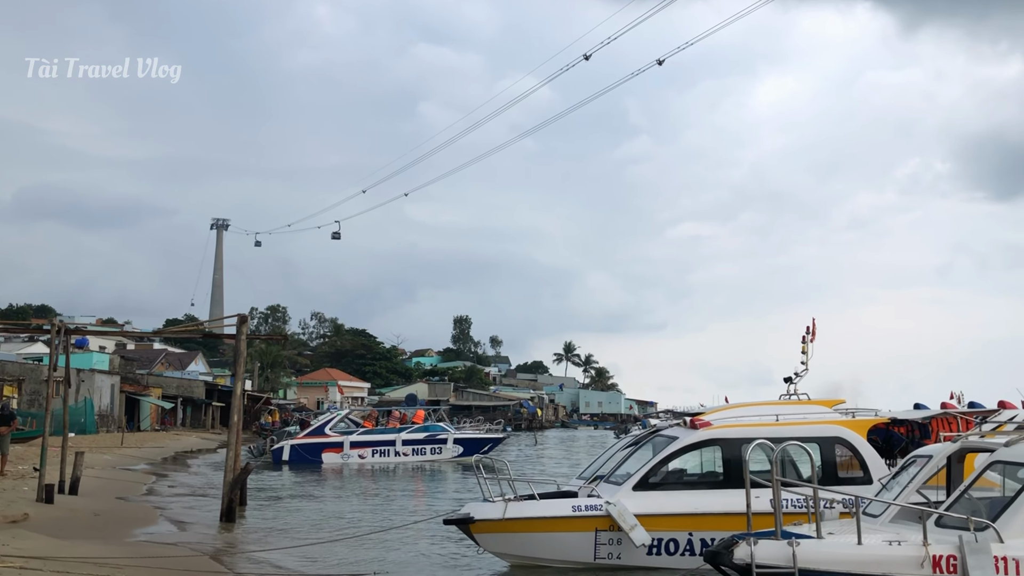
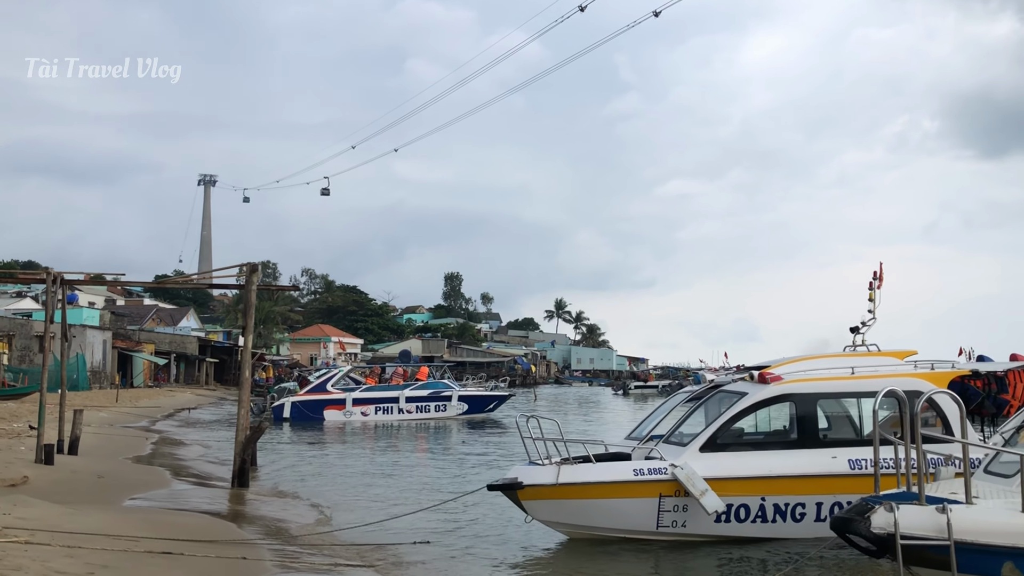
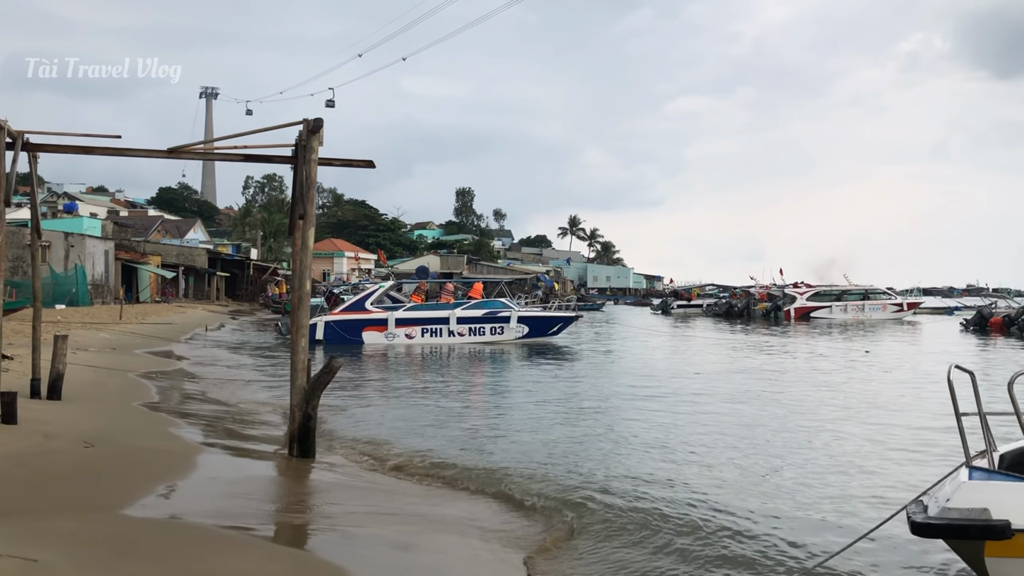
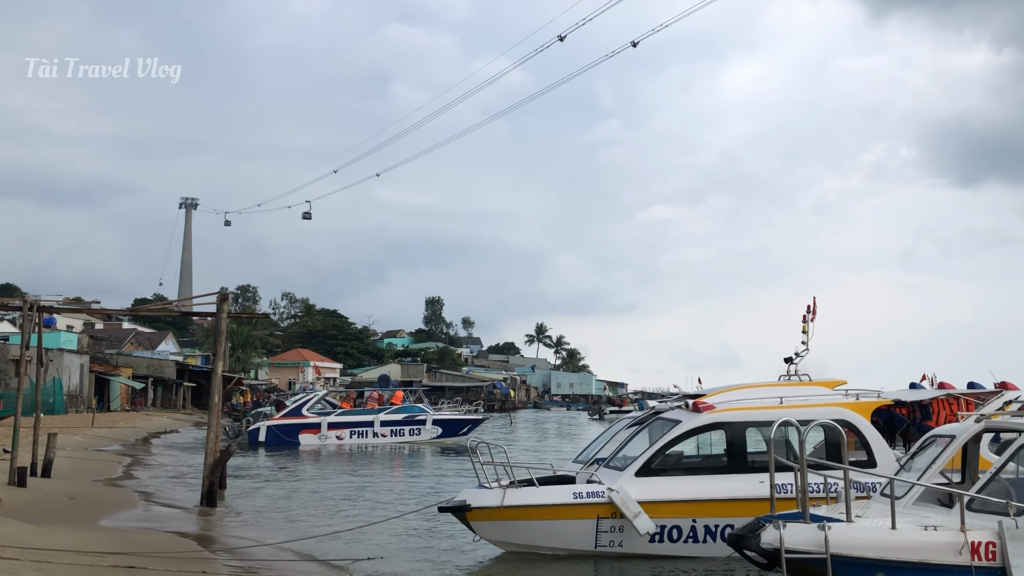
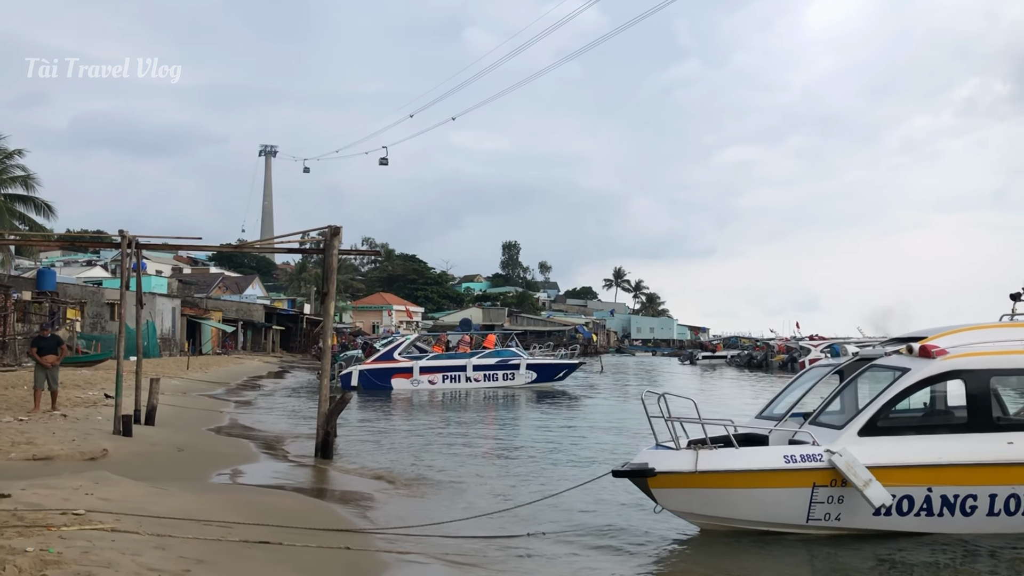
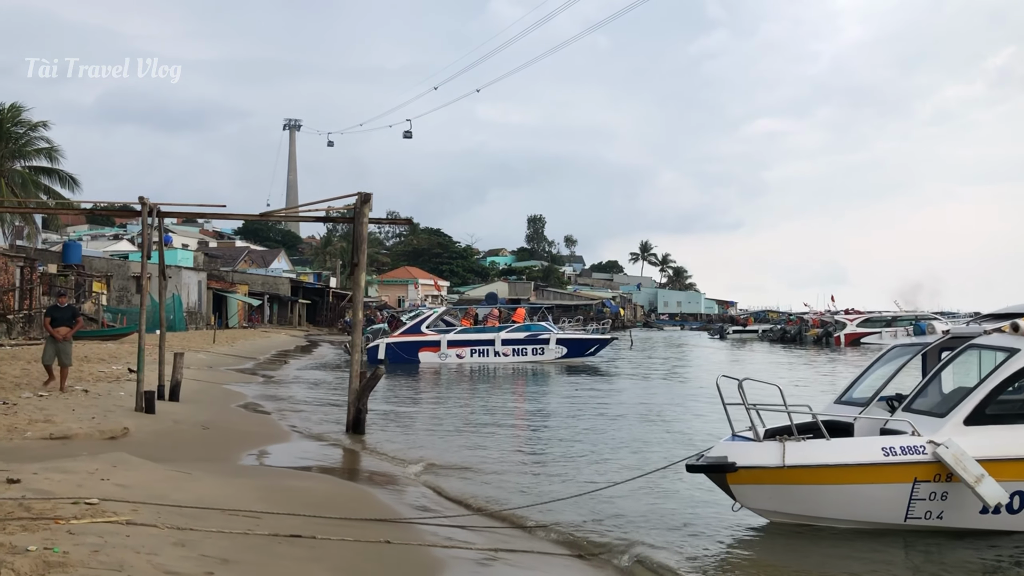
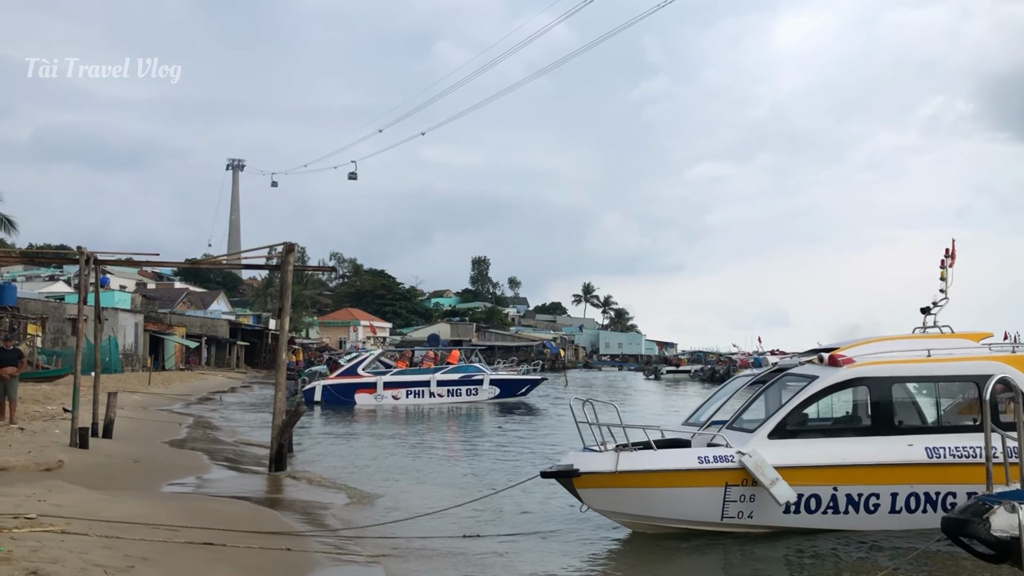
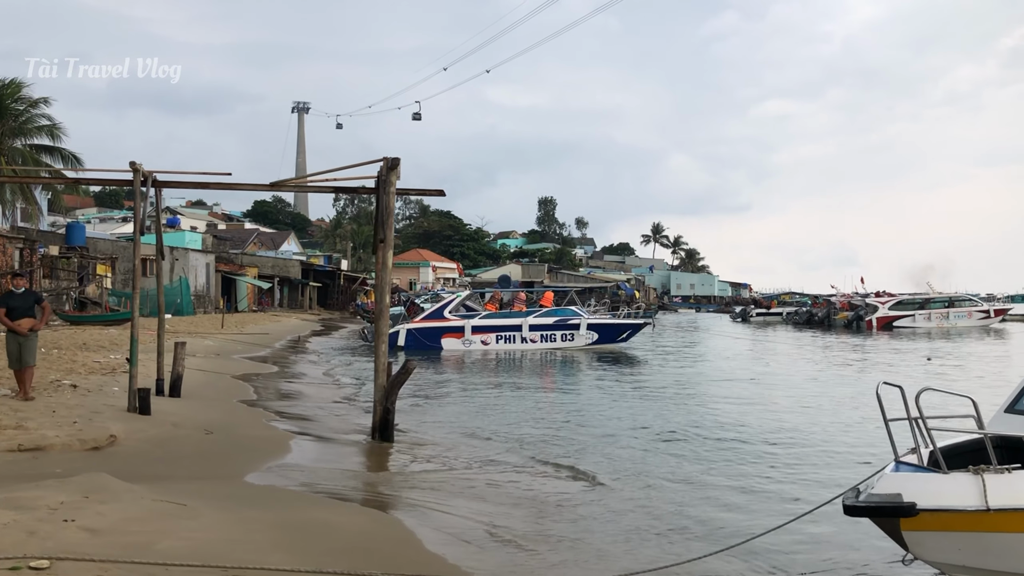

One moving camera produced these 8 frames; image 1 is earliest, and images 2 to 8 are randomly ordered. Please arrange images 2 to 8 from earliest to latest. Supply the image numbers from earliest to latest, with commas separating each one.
4, 2, 7, 5, 6, 8, 3
